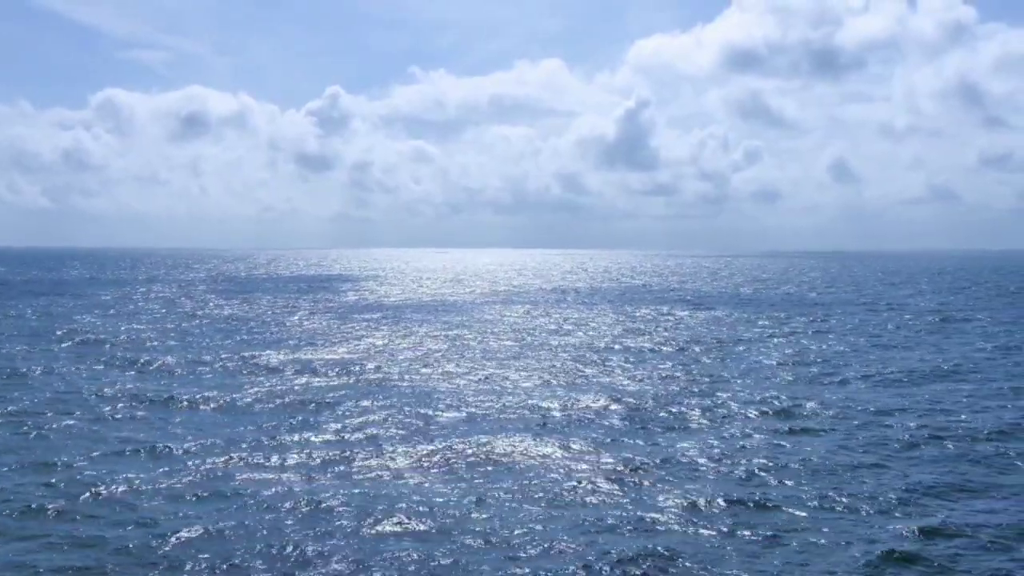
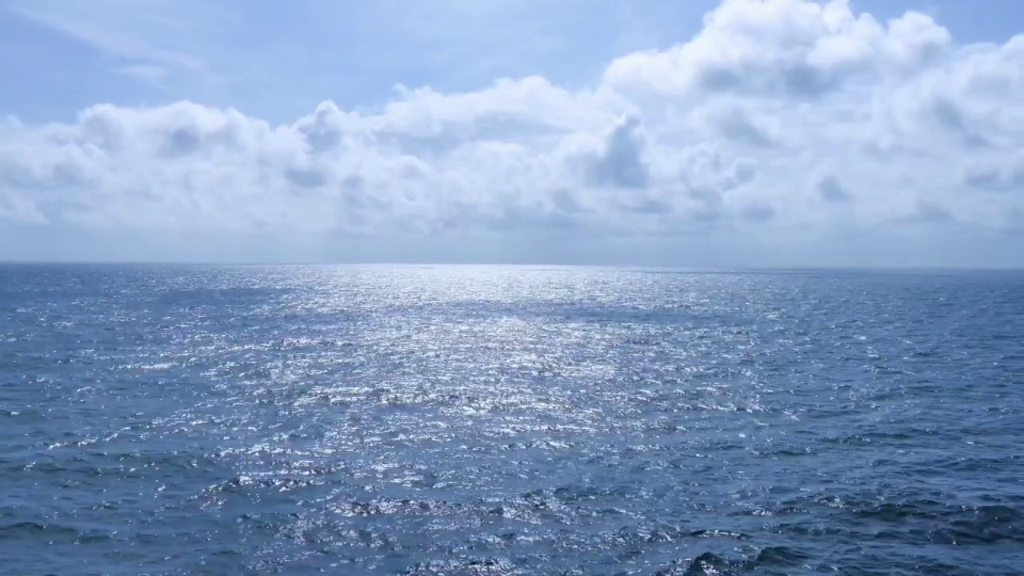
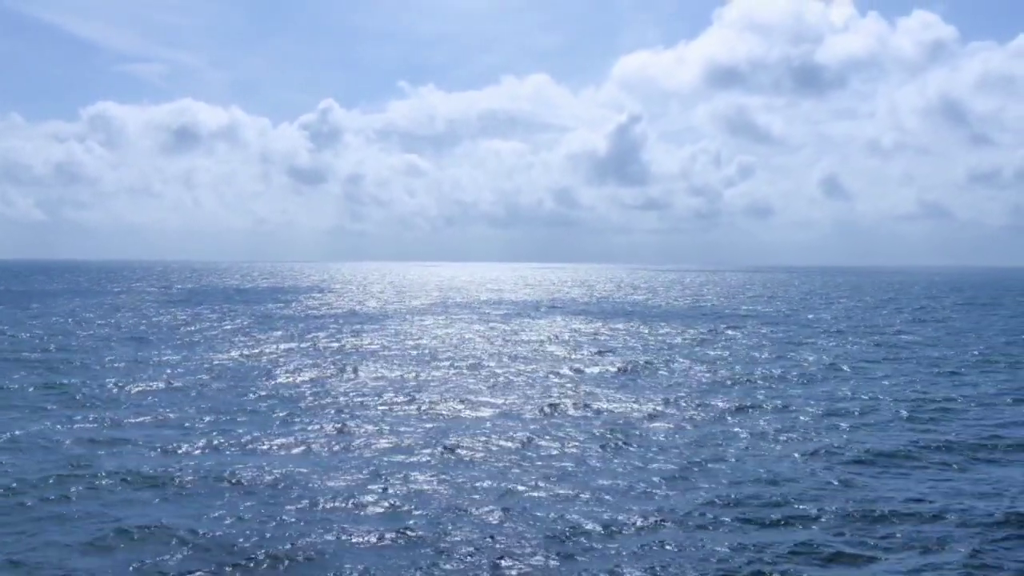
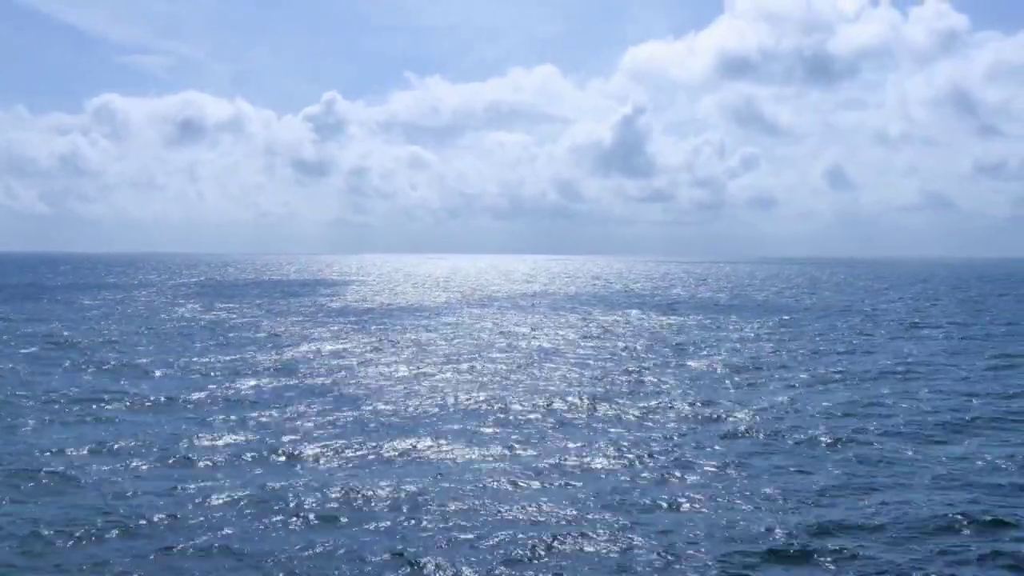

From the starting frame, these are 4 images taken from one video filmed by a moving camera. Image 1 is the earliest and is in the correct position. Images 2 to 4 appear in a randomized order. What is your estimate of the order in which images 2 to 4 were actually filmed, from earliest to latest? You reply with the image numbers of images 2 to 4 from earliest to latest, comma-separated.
4, 3, 2
